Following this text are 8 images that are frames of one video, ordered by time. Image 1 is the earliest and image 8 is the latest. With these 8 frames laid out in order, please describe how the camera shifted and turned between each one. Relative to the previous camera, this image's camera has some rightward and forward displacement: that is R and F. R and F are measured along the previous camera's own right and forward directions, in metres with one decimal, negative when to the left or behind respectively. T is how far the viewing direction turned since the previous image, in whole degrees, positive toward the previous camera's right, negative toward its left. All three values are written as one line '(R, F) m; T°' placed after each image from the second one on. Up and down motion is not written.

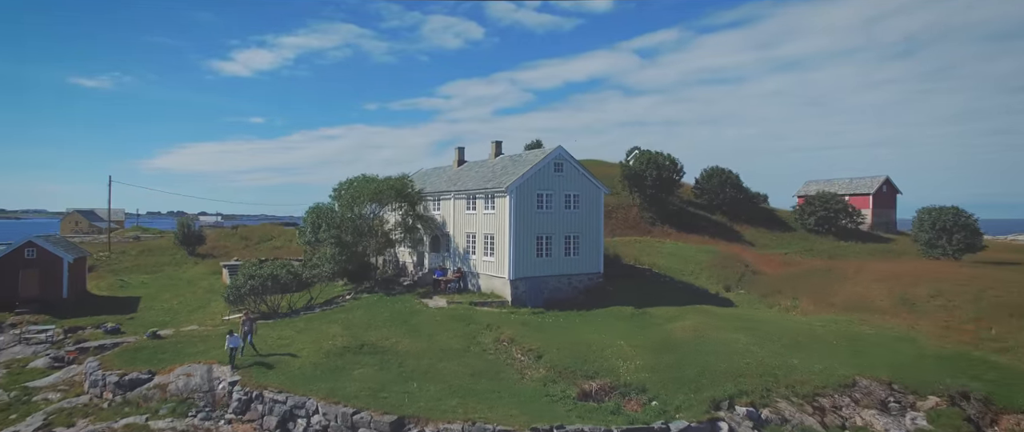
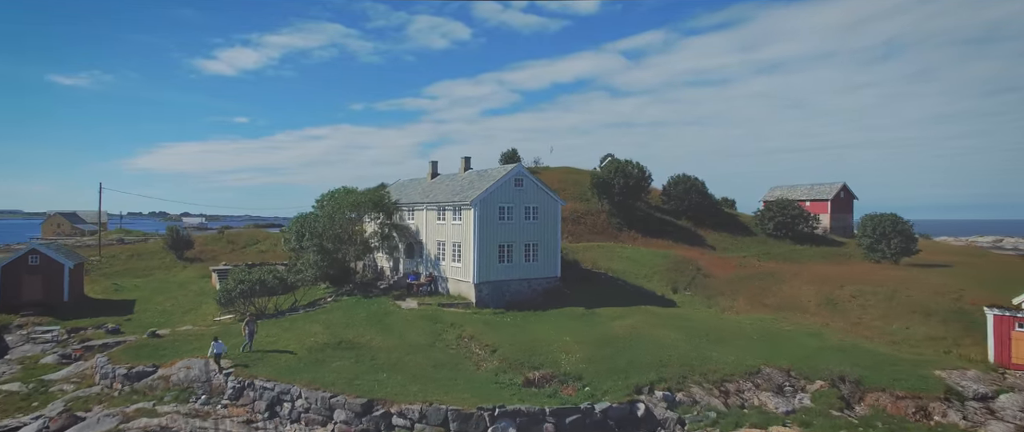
(+1.0, -2.8) m; +1°
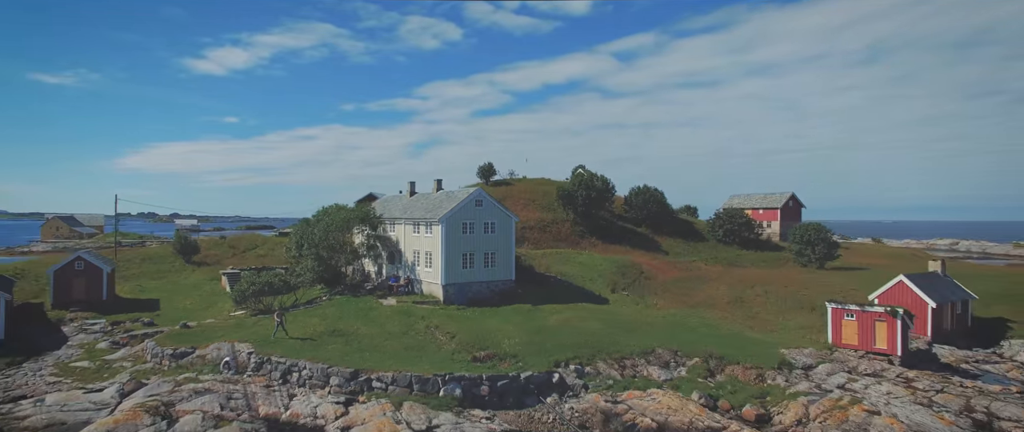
(+1.7, -6.2) m; +1°
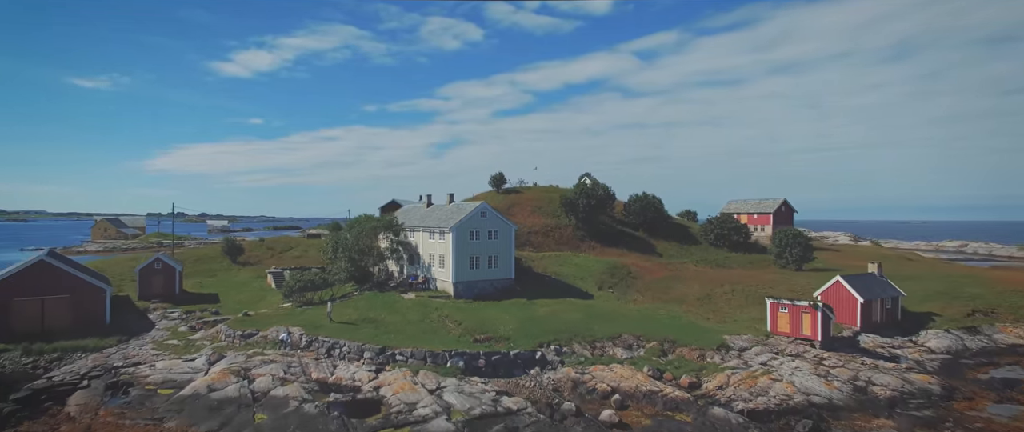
(+1.5, -6.5) m; -2°
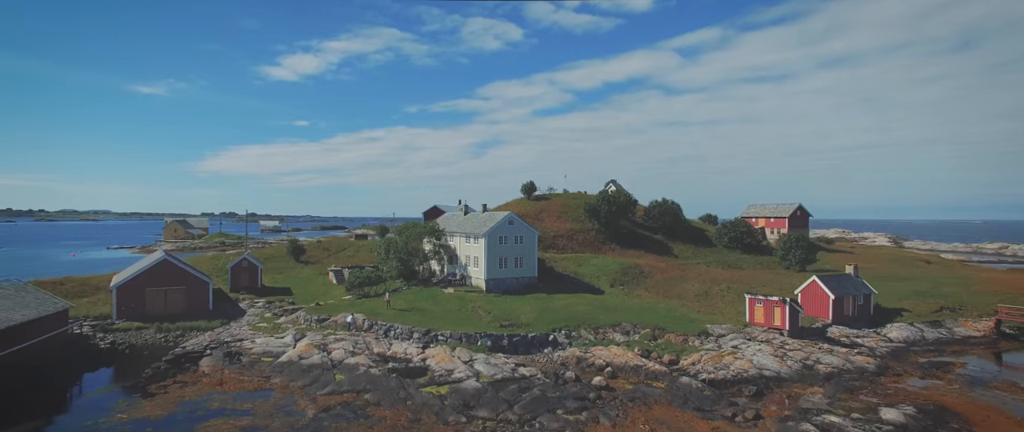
(+1.4, -7.3) m; -4°
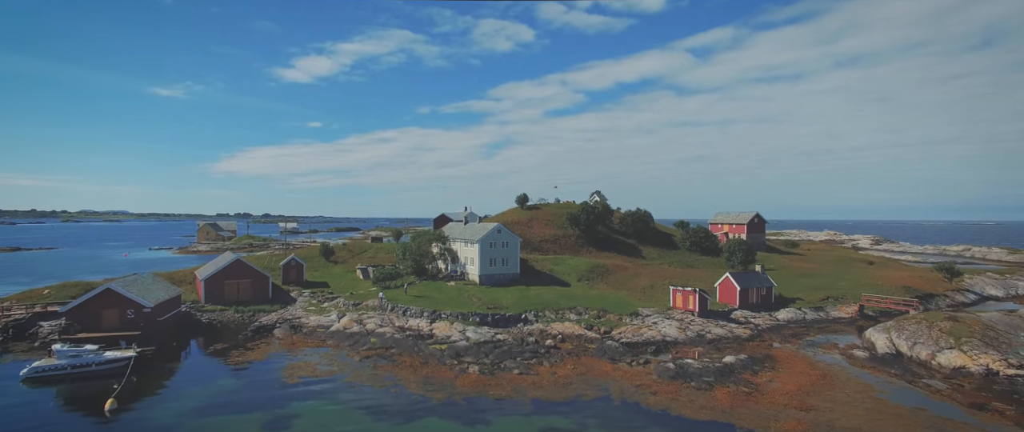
(+2.5, -13.9) m; -1°
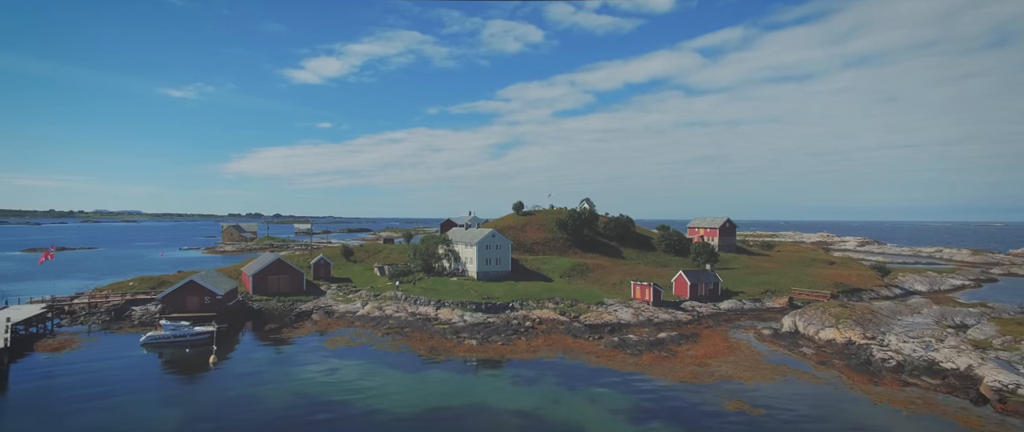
(+2.0, -12.1) m; -1°
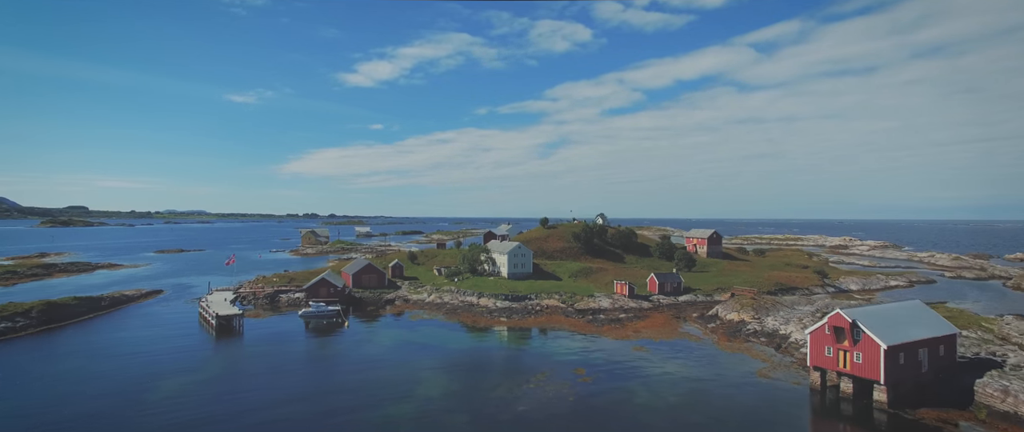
(+4.7, -27.2) m; -5°
